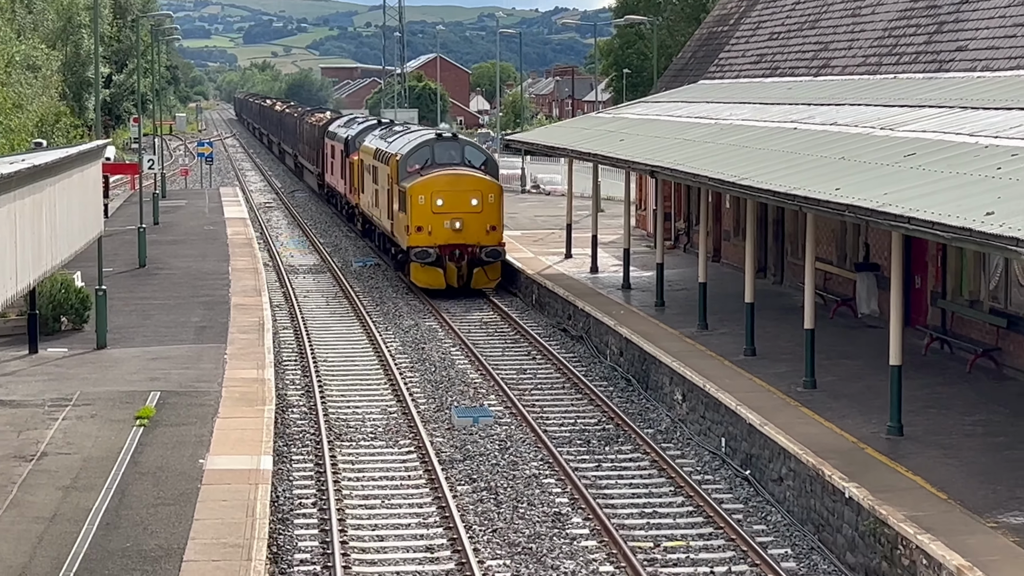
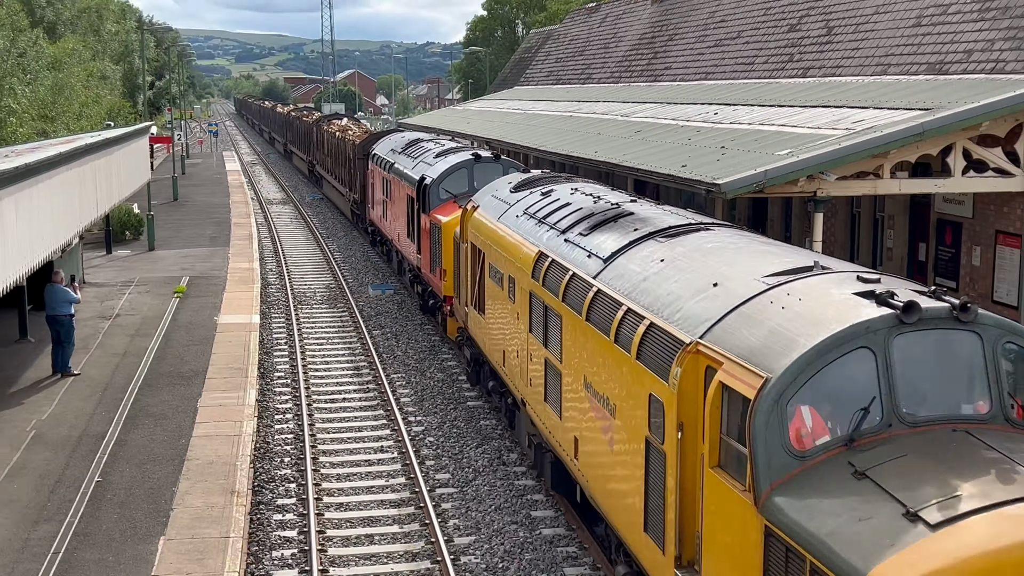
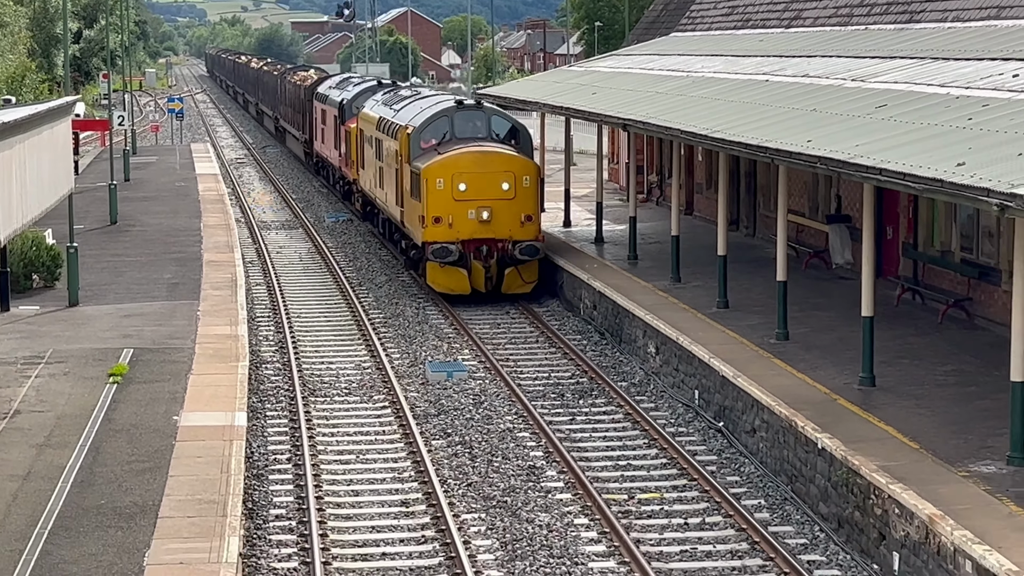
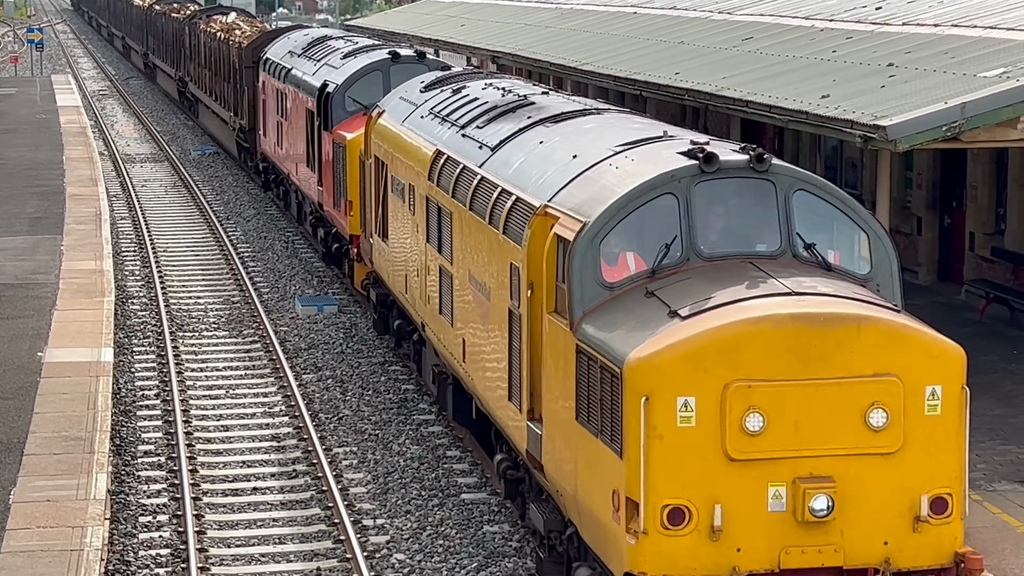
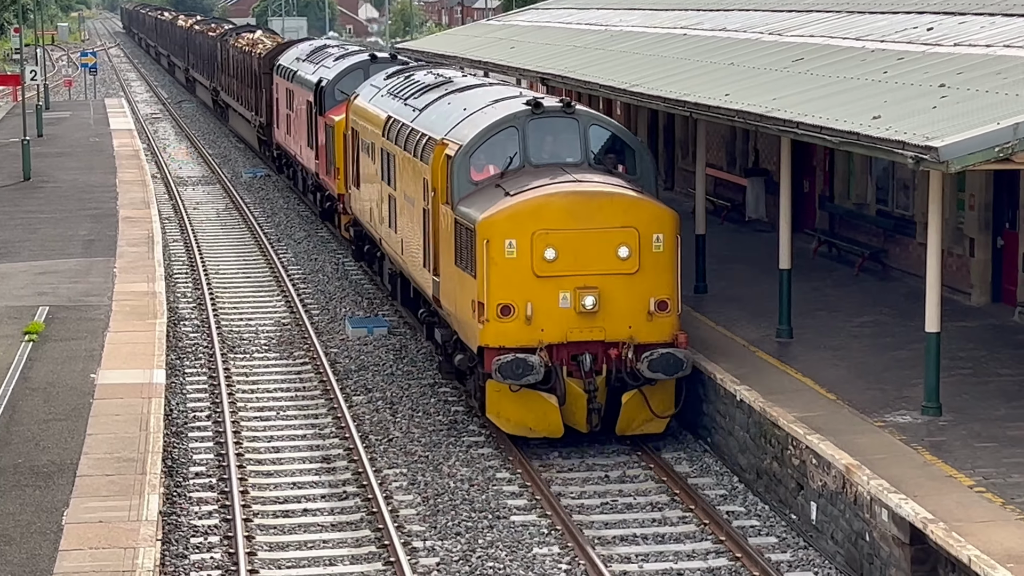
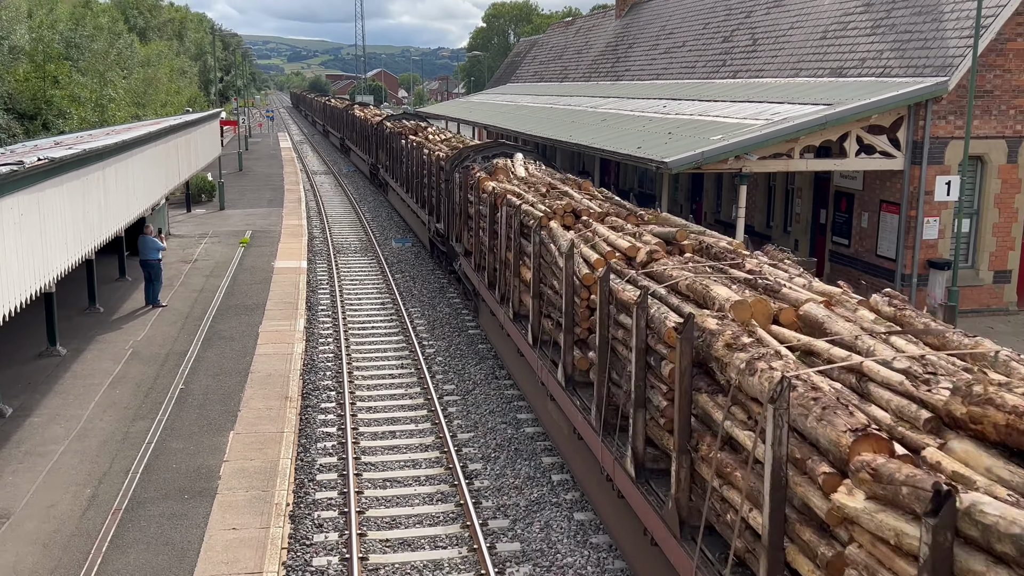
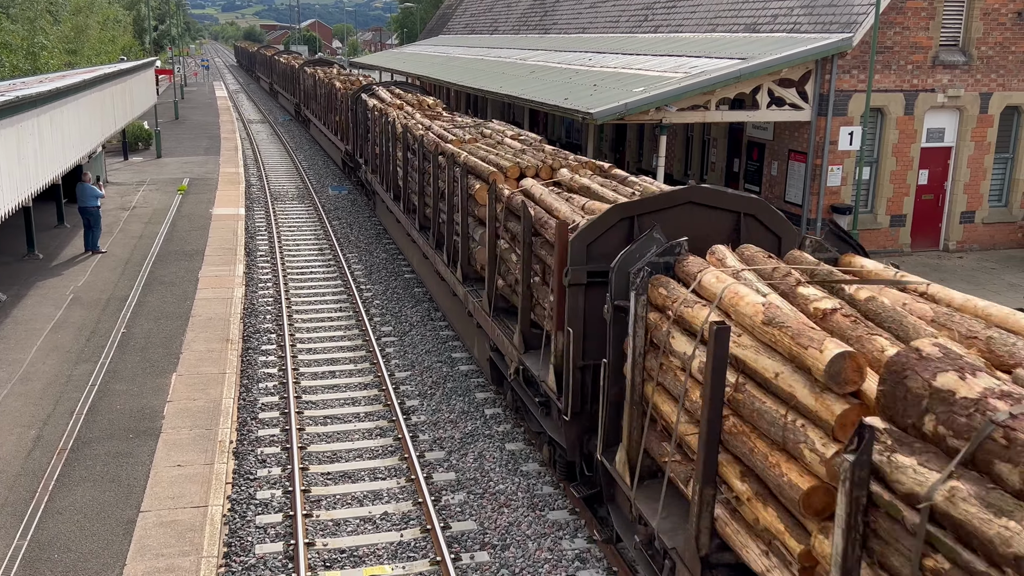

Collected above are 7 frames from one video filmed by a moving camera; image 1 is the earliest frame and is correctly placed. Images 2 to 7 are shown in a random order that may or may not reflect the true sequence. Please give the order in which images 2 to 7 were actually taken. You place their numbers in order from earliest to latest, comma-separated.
3, 5, 4, 2, 6, 7
